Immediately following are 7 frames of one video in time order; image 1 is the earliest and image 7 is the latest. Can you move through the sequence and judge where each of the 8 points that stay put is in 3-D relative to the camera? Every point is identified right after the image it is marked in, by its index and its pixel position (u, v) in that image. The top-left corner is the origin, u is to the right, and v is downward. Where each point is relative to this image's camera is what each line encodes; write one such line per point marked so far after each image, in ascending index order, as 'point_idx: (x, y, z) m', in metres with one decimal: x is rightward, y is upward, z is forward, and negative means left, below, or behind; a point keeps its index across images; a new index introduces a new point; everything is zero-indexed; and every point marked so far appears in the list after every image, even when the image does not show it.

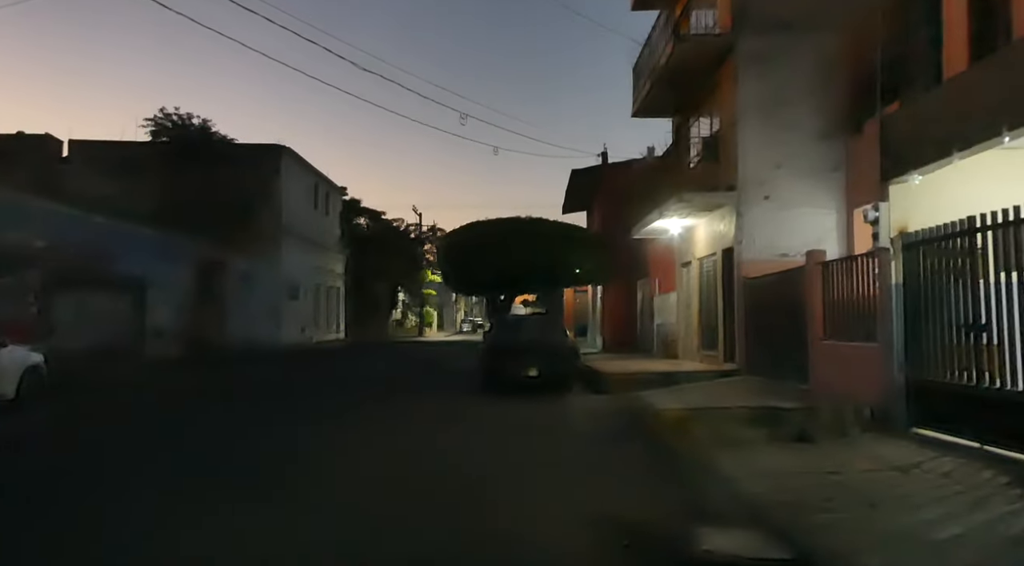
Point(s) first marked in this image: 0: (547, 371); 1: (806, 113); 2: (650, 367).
0: (+0.7, -1.9, +15.4) m
1: (+5.9, +3.4, +15.0) m
2: (+3.3, -2.0, +17.9) m
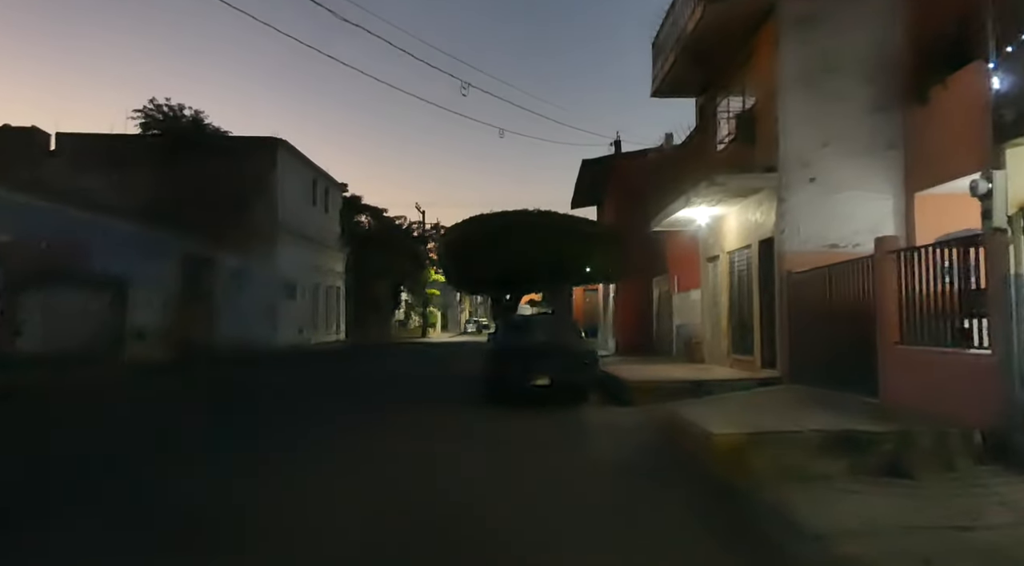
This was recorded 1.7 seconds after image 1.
0: (+0.9, -1.8, +13.5) m
1: (+6.1, +3.5, +13.0) m
2: (+3.5, -1.9, +16.0) m
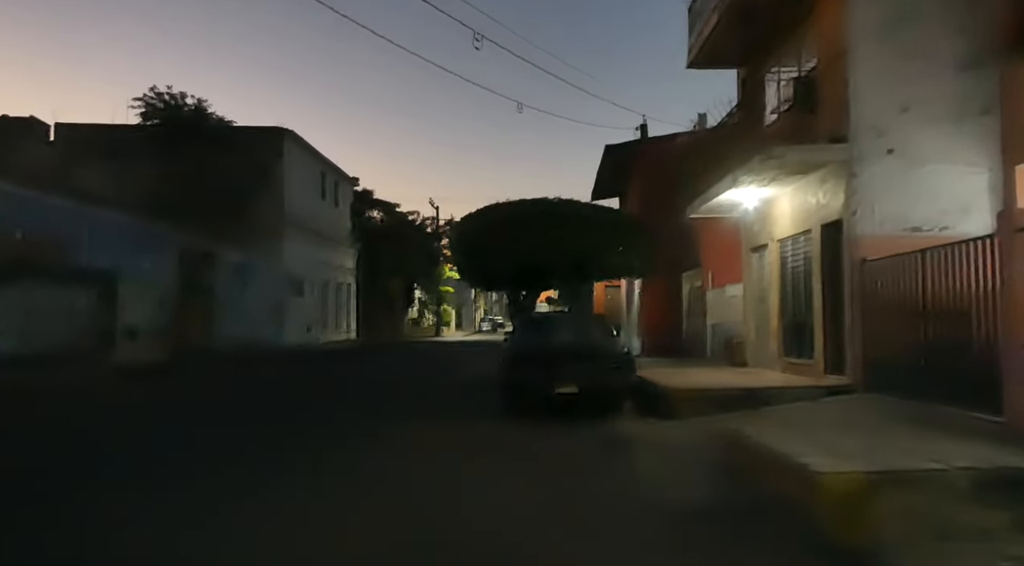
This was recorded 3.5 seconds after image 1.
0: (+1.2, -1.7, +11.6) m
1: (+6.4, +3.7, +11.0) m
2: (+3.9, -1.8, +13.9) m
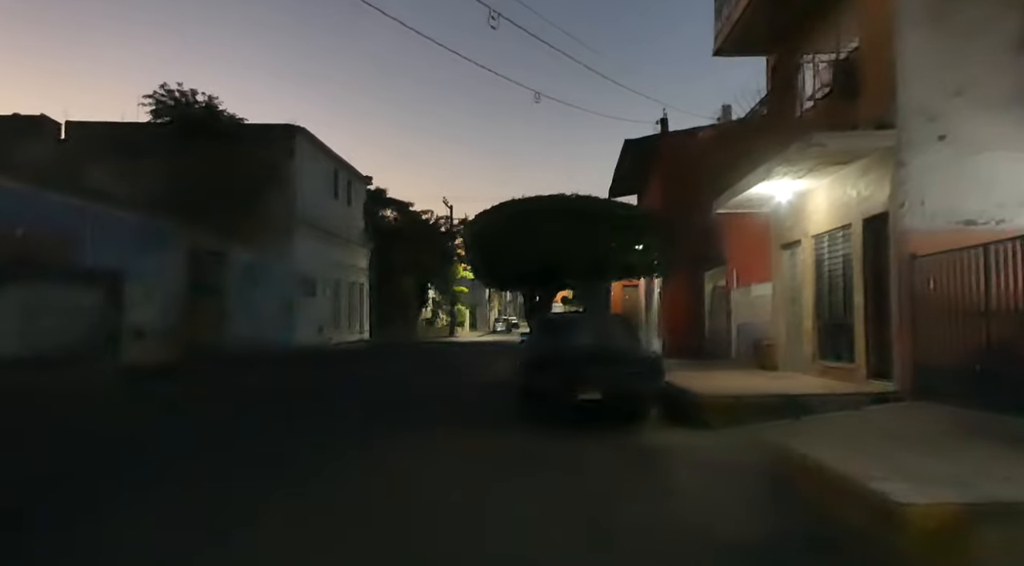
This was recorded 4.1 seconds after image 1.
0: (+1.5, -1.6, +10.8) m
1: (+6.6, +3.7, +10.1) m
2: (+4.2, -1.8, +13.1) m
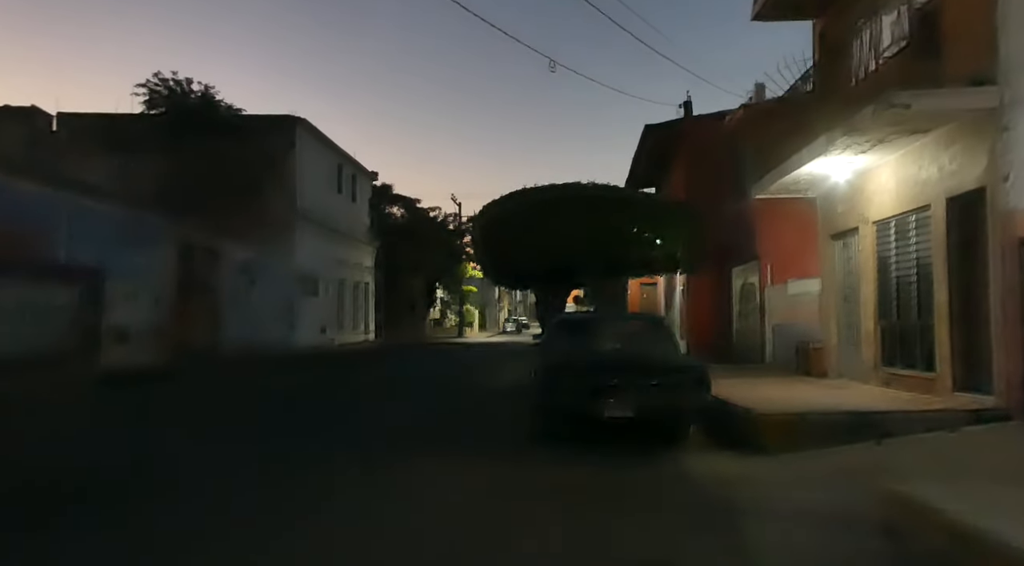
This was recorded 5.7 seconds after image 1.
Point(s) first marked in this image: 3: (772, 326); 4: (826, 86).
0: (+1.6, -1.5, +8.9) m
1: (+6.8, +3.8, +8.1) m
2: (+4.4, -1.7, +11.2) m
3: (+6.1, -1.0, +17.2) m
4: (+5.7, +3.6, +13.5) m
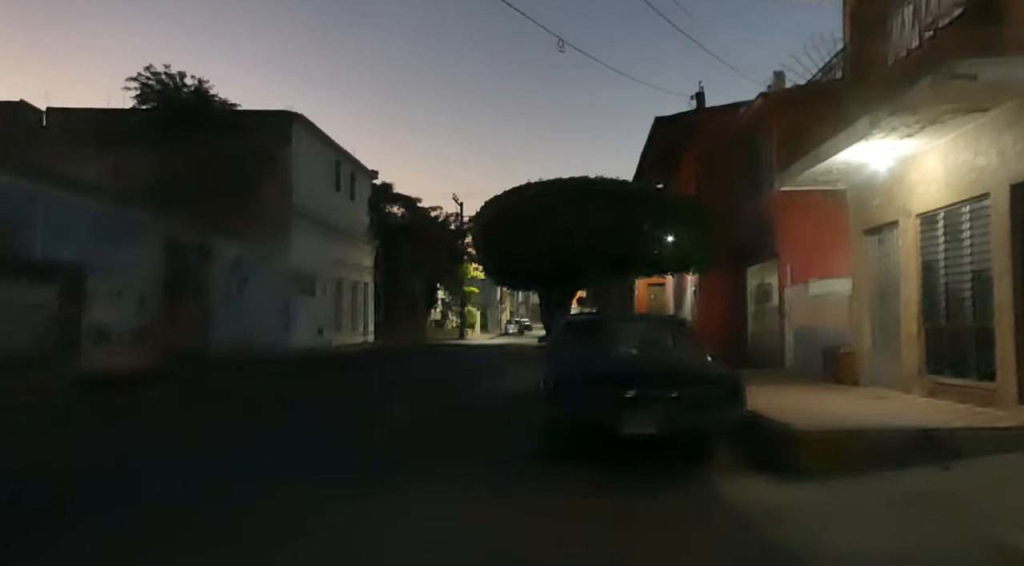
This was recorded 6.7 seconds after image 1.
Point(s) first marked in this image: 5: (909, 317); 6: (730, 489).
0: (+1.7, -1.5, +7.8) m
1: (+6.8, +3.8, +7.0) m
2: (+4.4, -1.7, +10.1) m
3: (+6.2, -1.0, +16.1) m
4: (+5.8, +3.6, +12.4) m
5: (+5.8, -0.5, +10.7) m
6: (+2.0, -2.0, +6.8) m
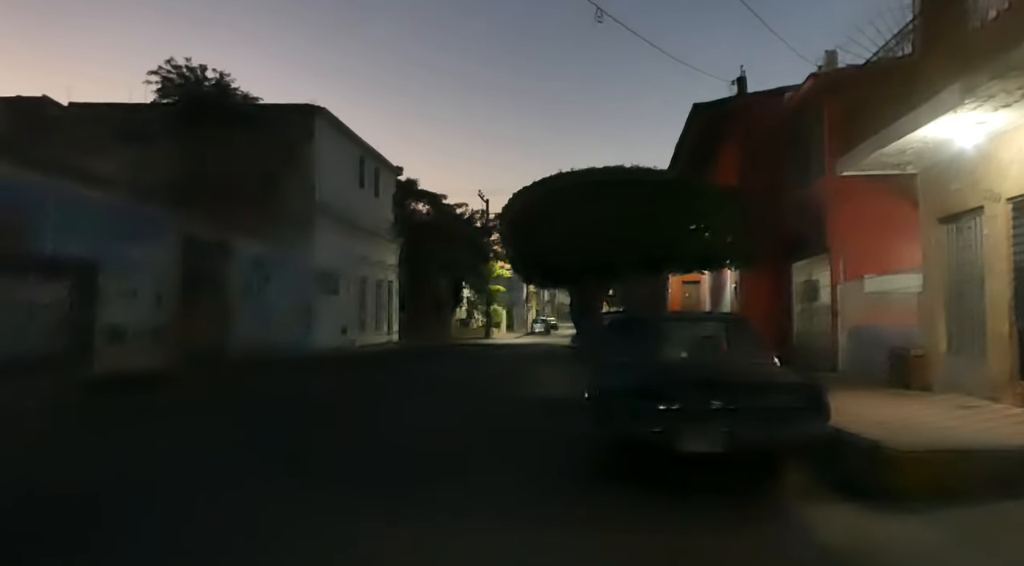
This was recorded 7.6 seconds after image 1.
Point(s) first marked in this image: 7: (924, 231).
0: (+2.0, -1.4, +6.6) m
1: (+7.2, +3.9, +5.7) m
2: (+4.9, -1.6, +8.8) m
3: (+6.8, -0.9, +14.8) m
4: (+6.3, +3.7, +11.0) m
5: (+6.2, -0.4, +9.4) m
6: (+2.3, -1.9, +5.6) m
7: (+6.4, +0.8, +11.4) m
